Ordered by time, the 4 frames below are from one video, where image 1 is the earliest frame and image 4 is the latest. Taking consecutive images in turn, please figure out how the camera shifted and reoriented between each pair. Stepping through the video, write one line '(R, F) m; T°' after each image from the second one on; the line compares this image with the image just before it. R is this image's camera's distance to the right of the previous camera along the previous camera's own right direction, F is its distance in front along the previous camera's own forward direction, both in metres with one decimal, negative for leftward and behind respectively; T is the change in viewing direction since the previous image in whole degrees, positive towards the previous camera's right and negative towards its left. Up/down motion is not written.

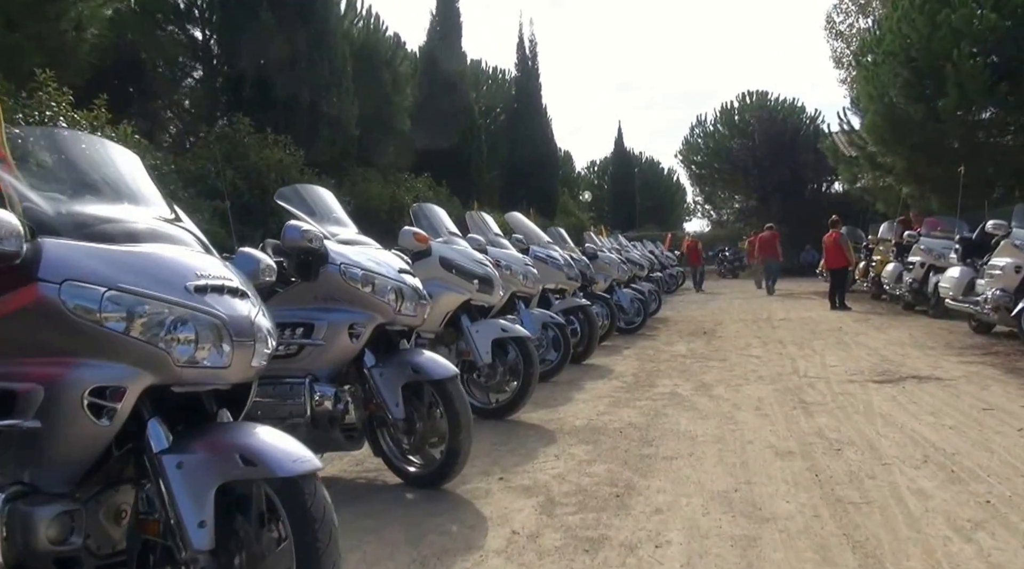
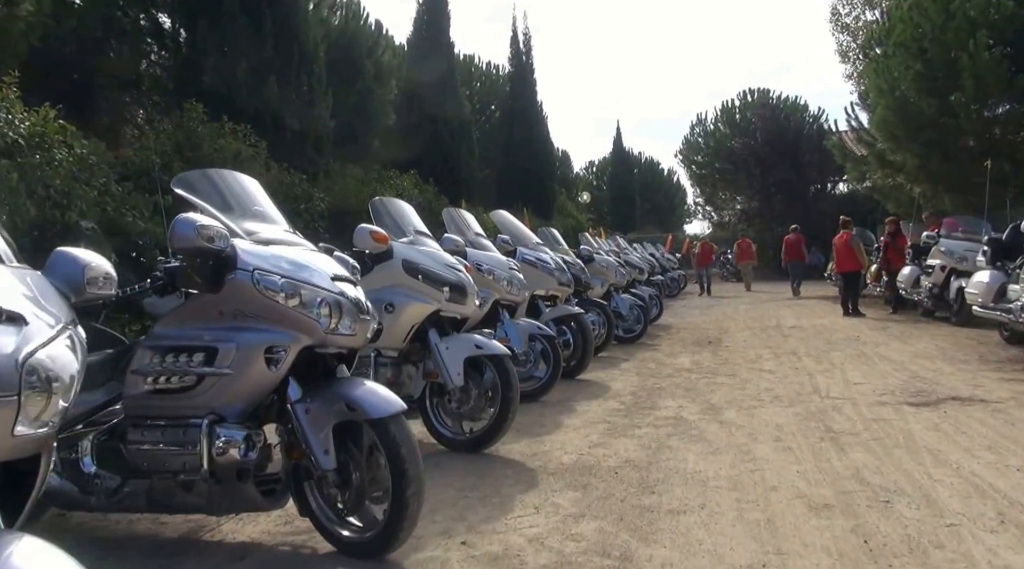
(+0.2, +1.1) m; 0°
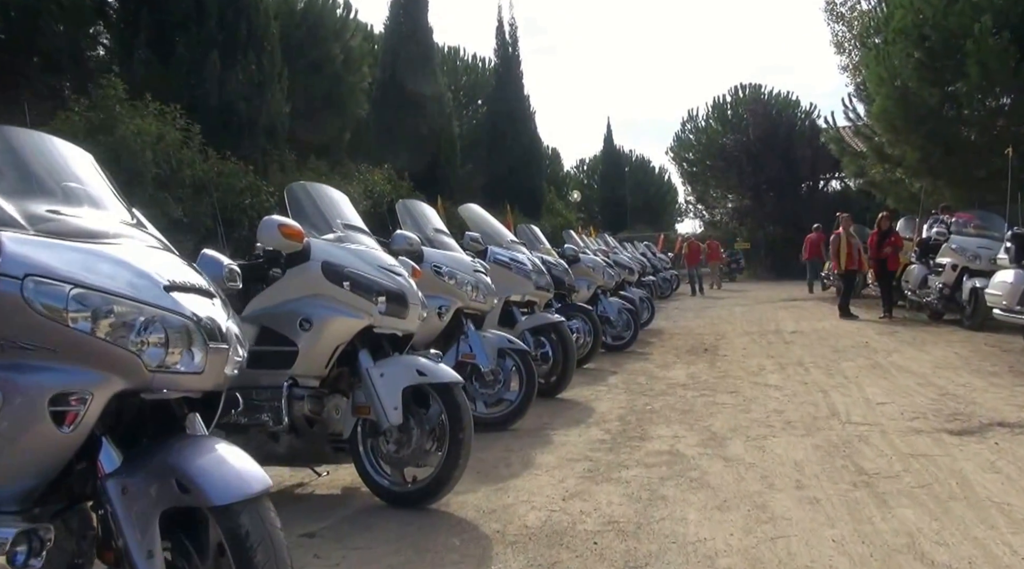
(+0.2, +1.3) m; +1°
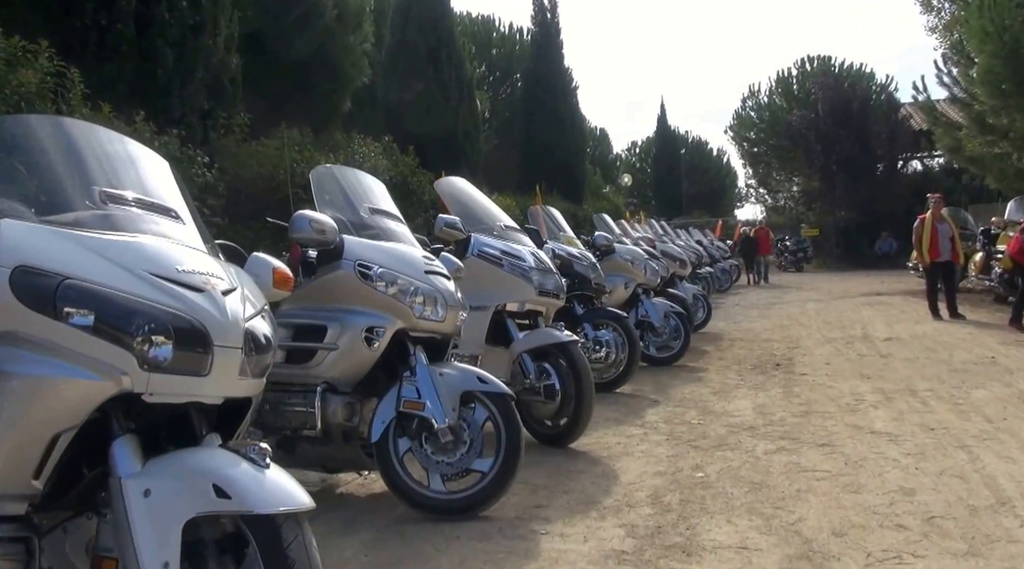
(+0.4, +2.7) m; -4°
